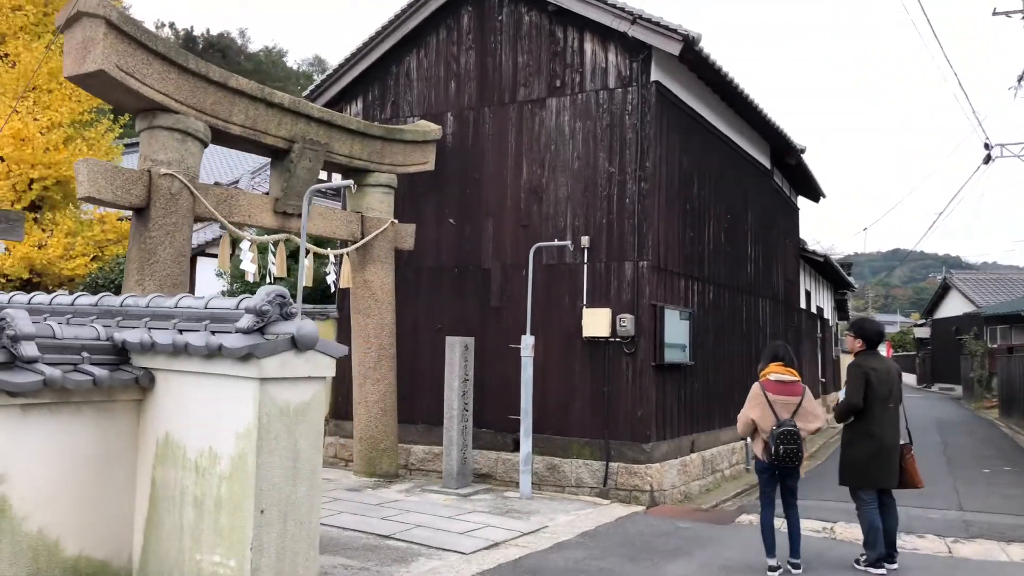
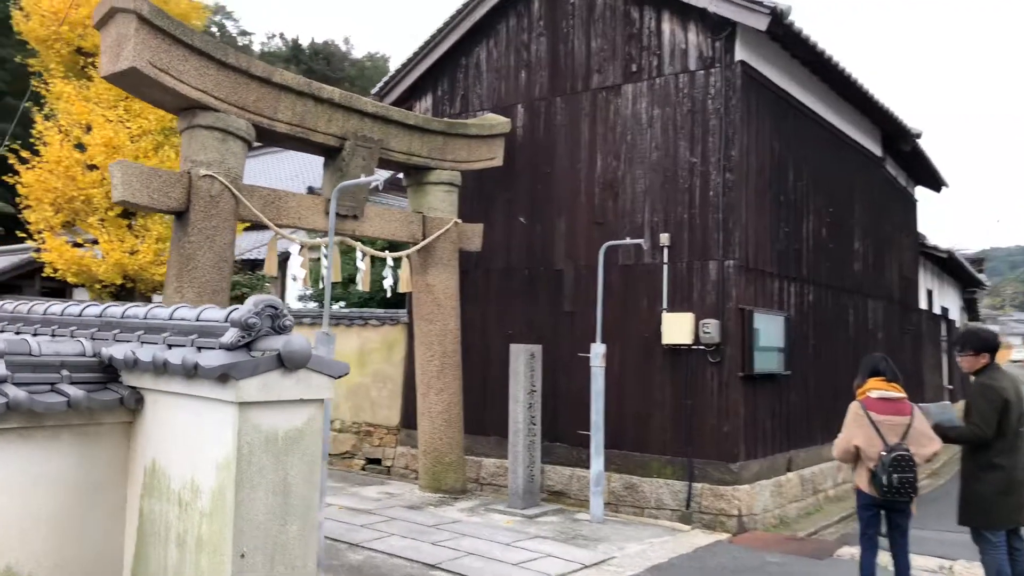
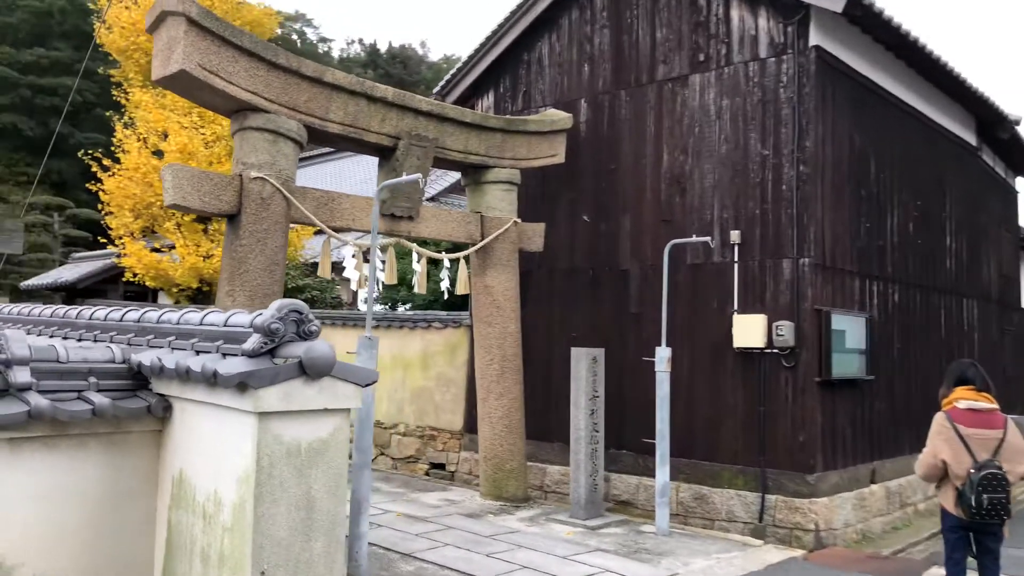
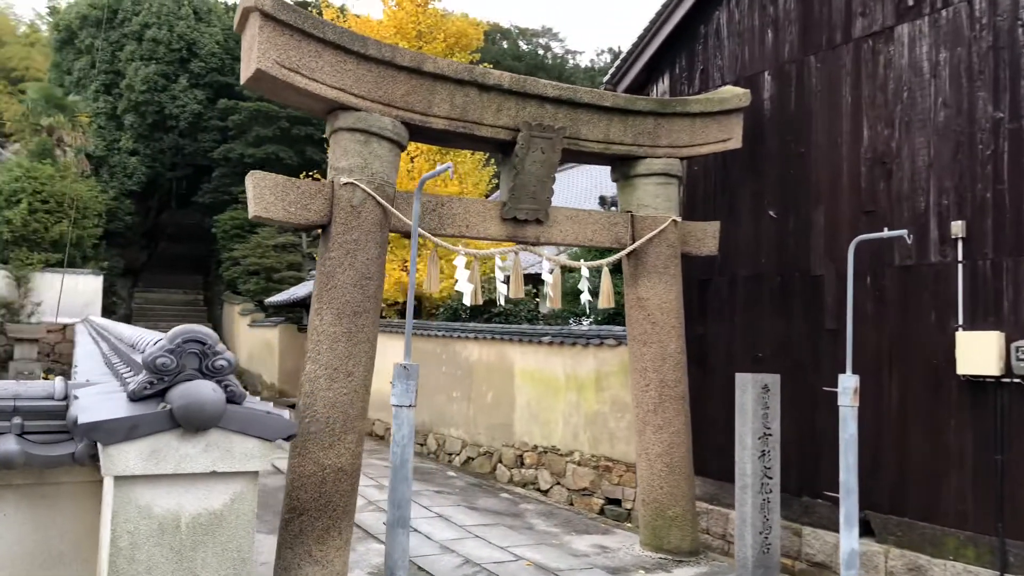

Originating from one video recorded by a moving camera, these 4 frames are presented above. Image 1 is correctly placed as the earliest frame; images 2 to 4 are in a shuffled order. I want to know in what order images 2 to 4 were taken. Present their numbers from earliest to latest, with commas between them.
2, 3, 4
